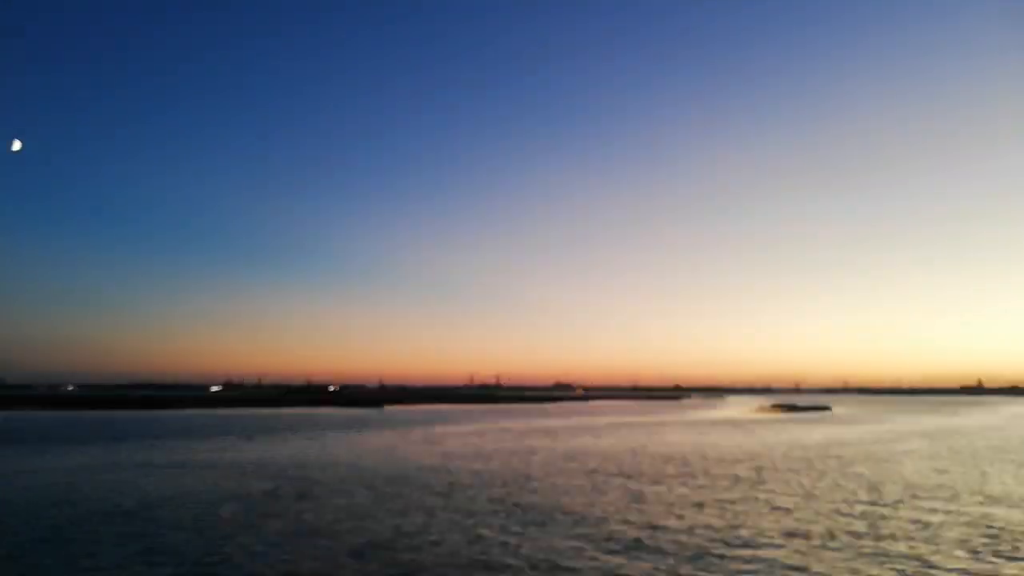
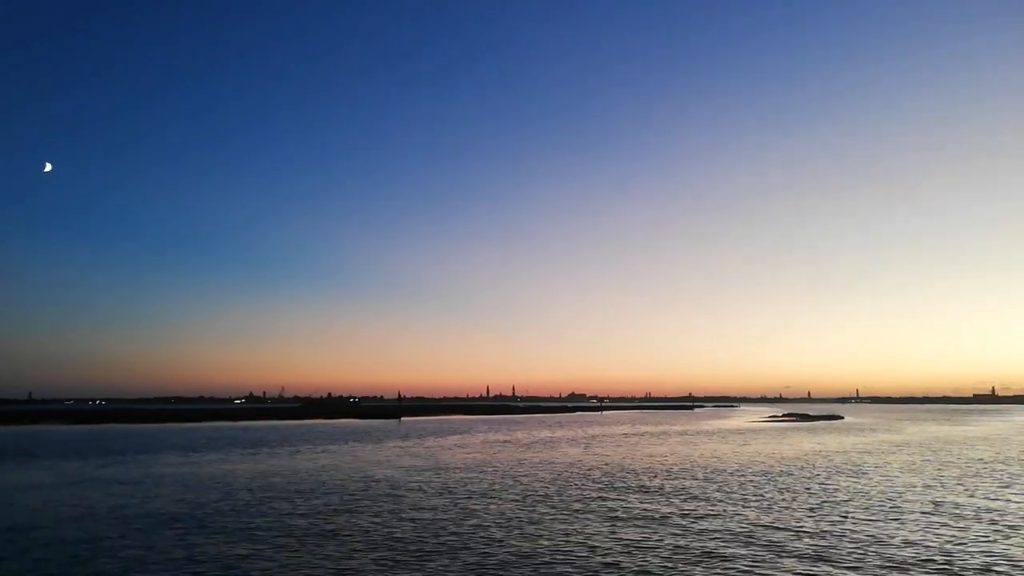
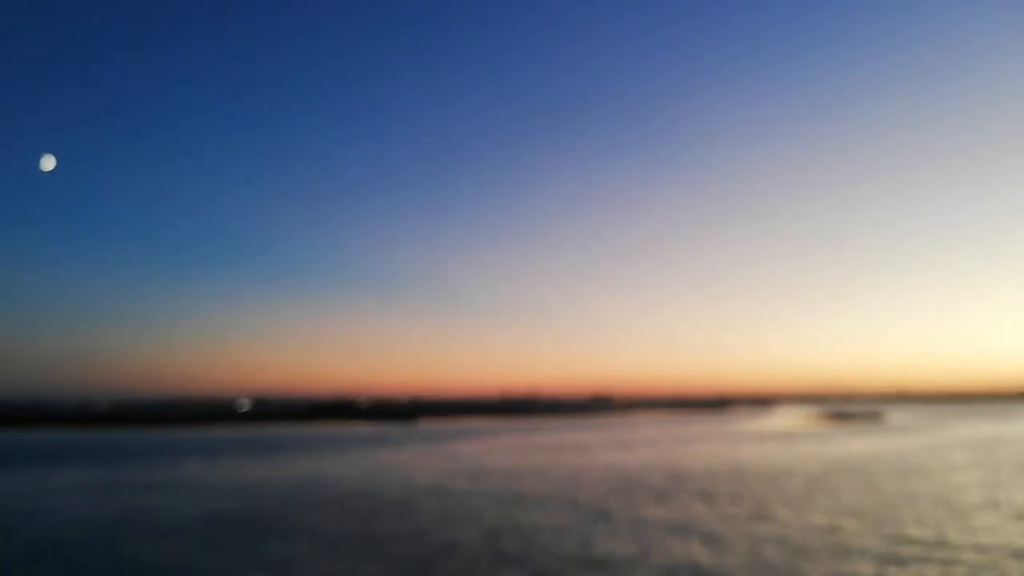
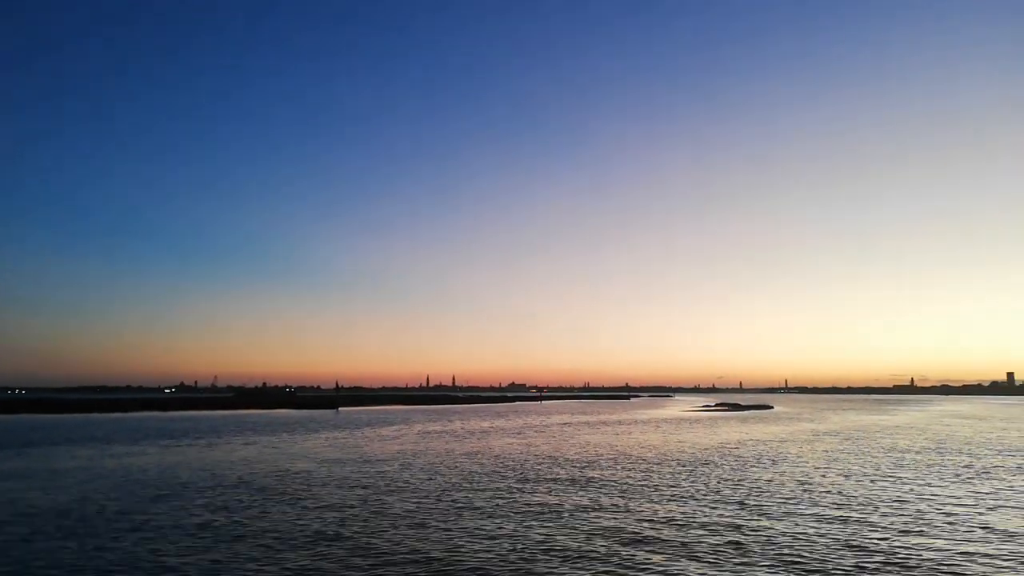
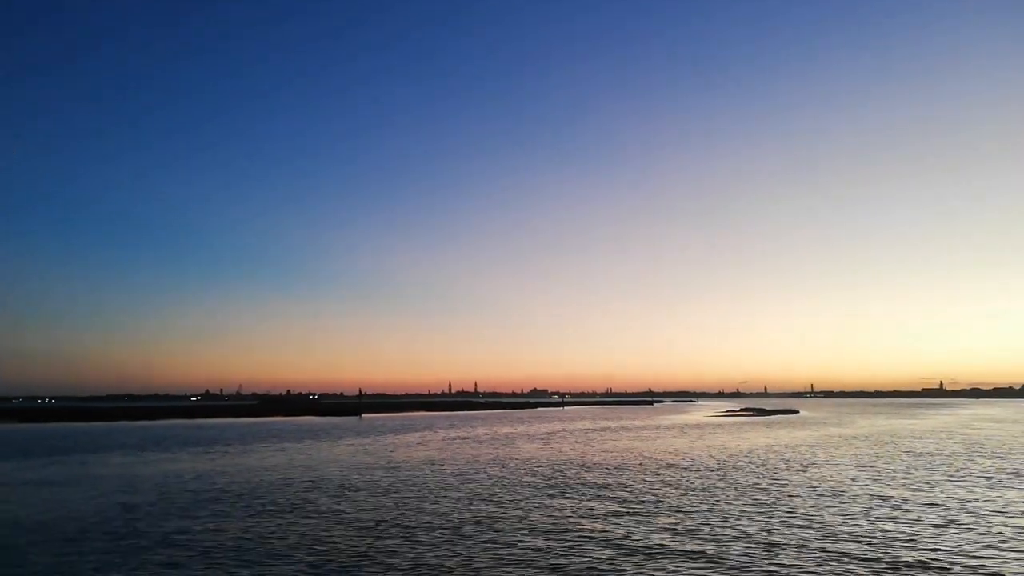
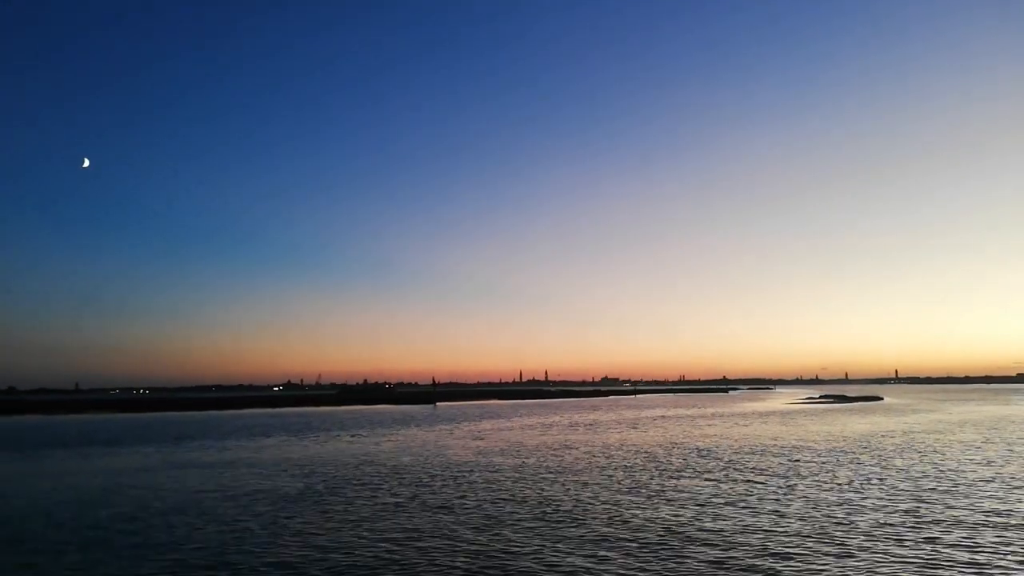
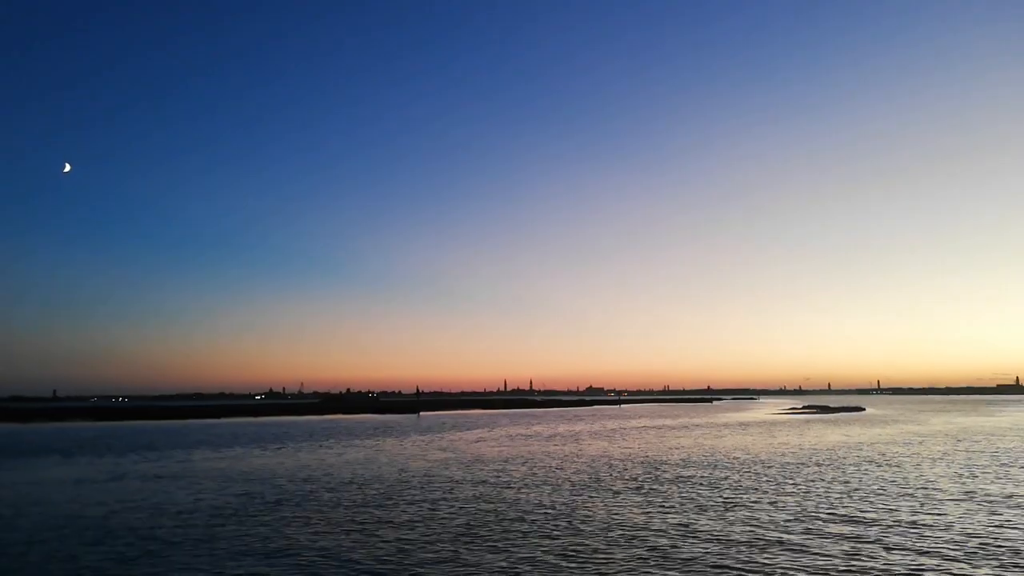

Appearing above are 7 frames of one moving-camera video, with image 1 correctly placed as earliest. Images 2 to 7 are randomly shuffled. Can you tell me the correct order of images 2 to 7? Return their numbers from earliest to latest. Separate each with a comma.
6, 3, 7, 2, 5, 4
